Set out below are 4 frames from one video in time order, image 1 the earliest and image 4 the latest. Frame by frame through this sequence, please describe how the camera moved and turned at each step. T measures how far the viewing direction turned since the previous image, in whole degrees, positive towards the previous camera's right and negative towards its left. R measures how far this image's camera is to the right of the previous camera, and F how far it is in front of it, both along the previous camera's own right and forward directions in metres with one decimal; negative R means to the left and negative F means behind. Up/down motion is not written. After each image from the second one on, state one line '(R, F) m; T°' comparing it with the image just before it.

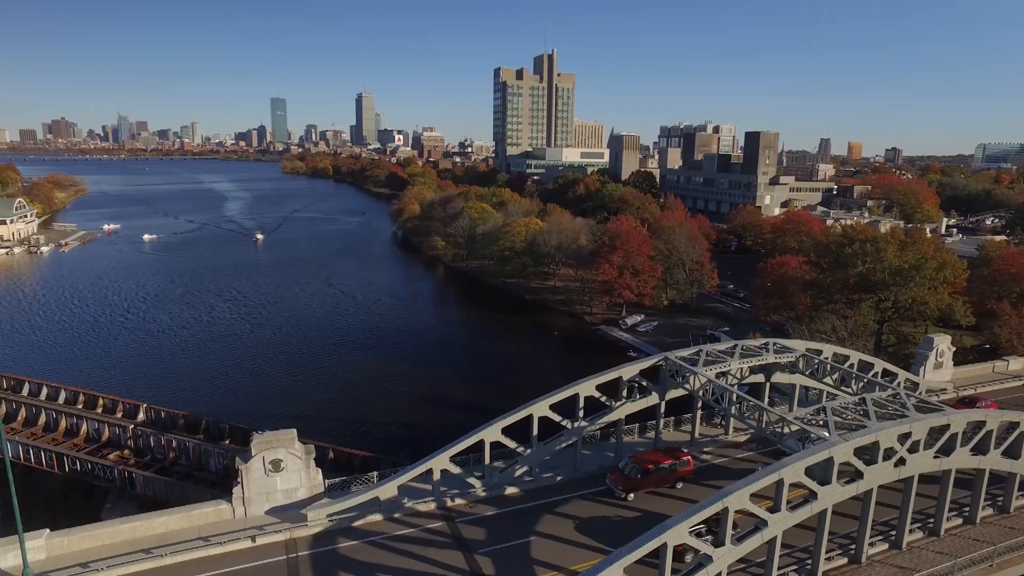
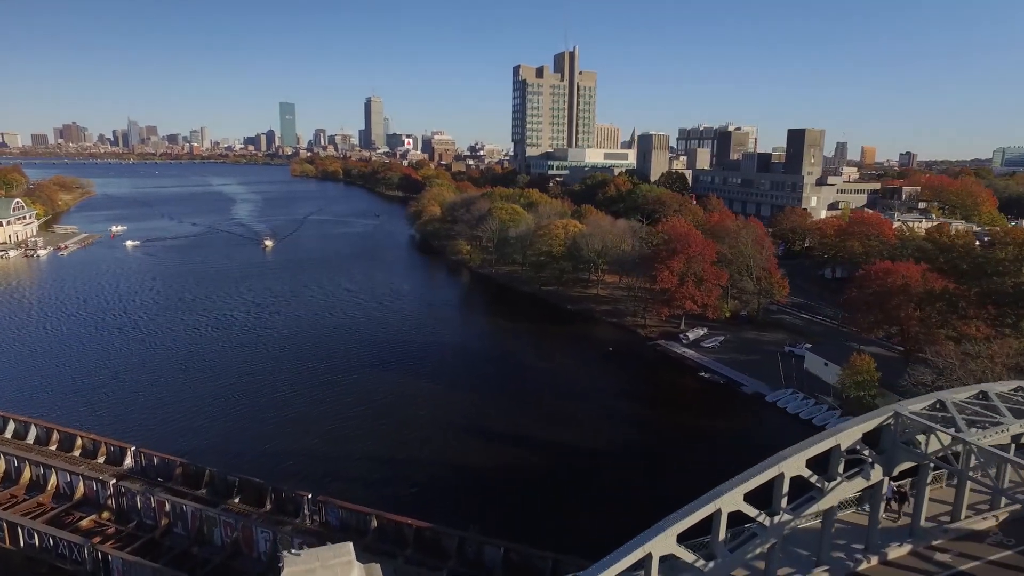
(-1.7, +3.6) m; -1°
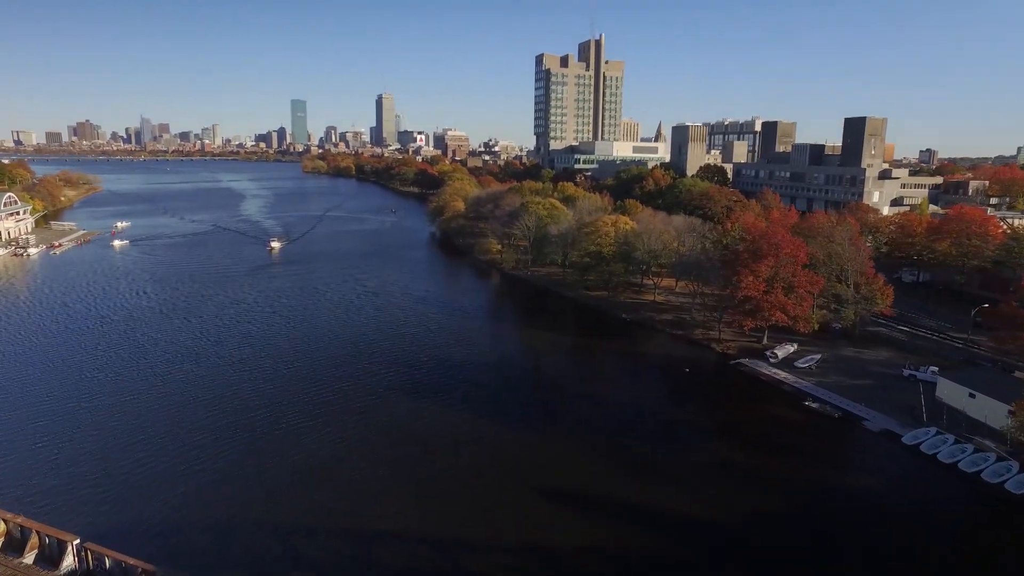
(-1.6, +4.4) m; -1°
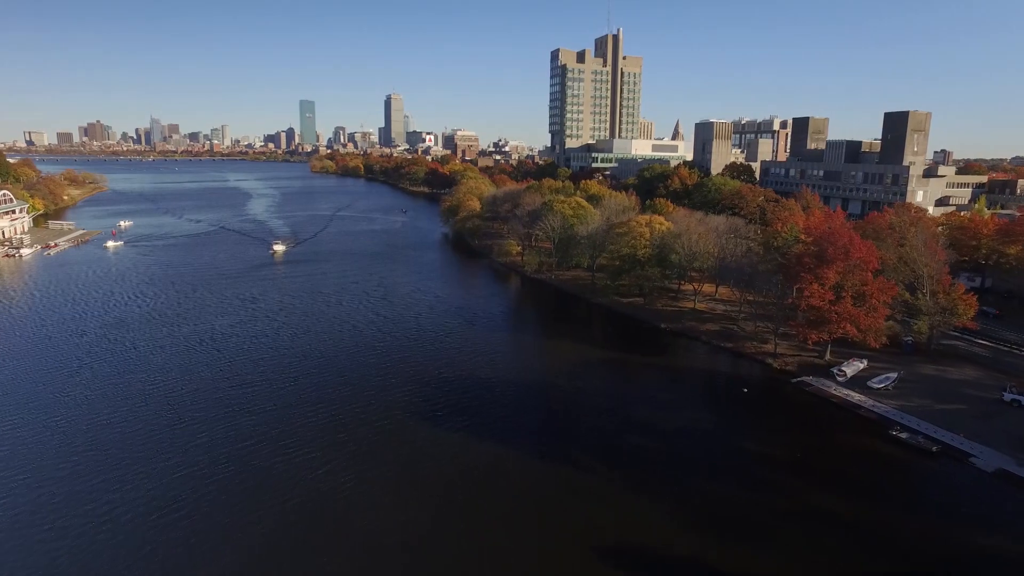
(-0.8, +2.7) m; -1°
